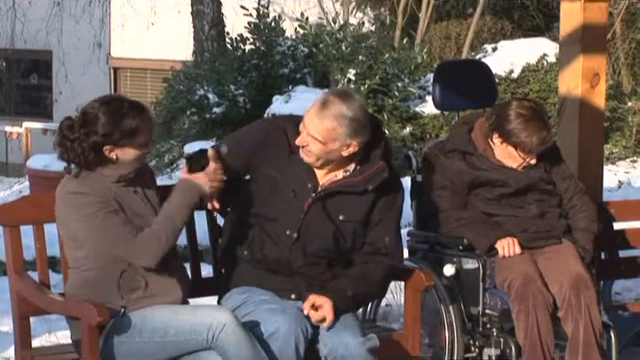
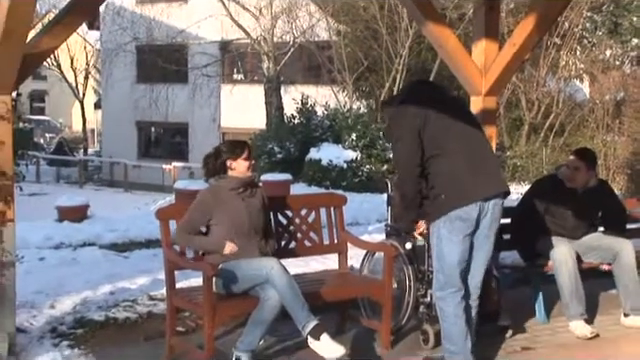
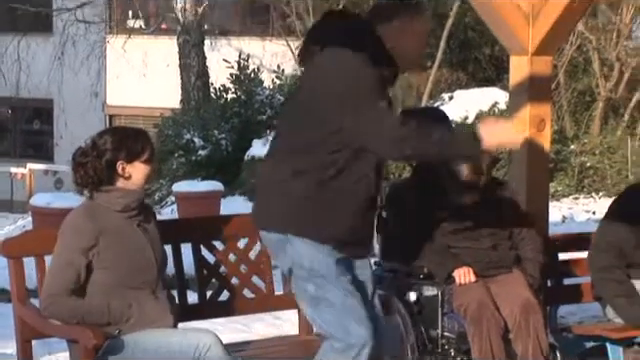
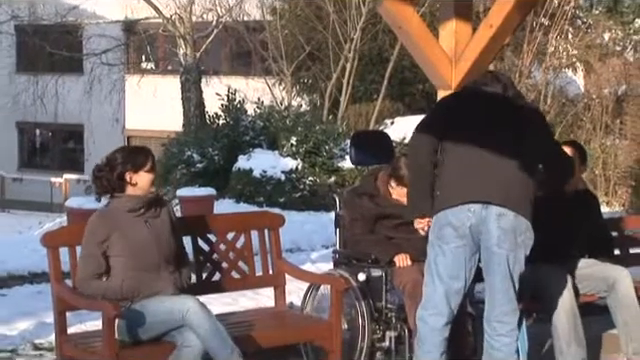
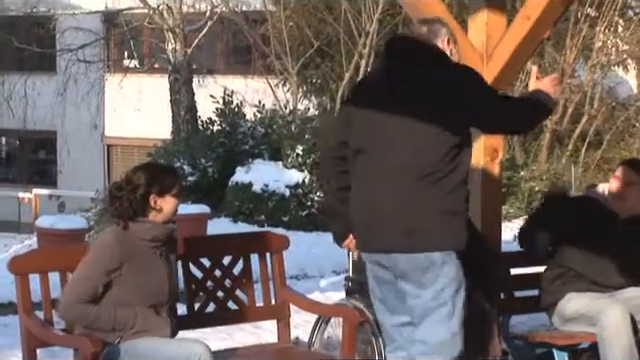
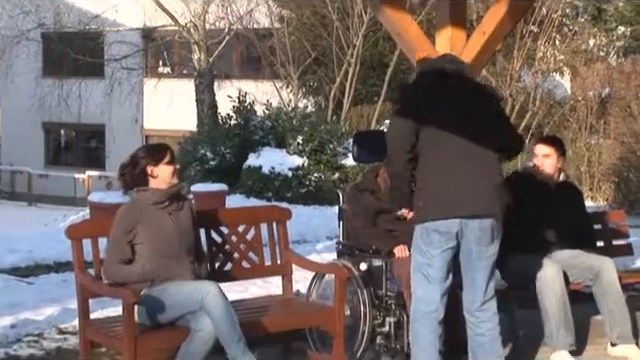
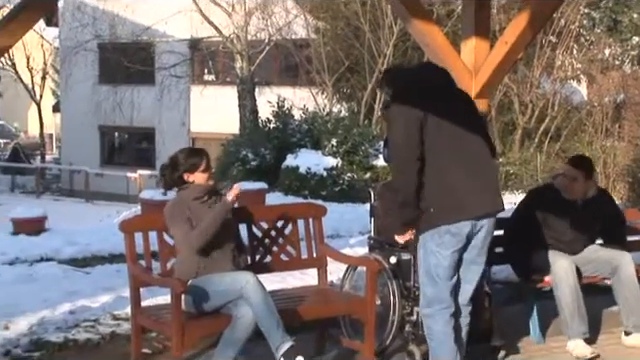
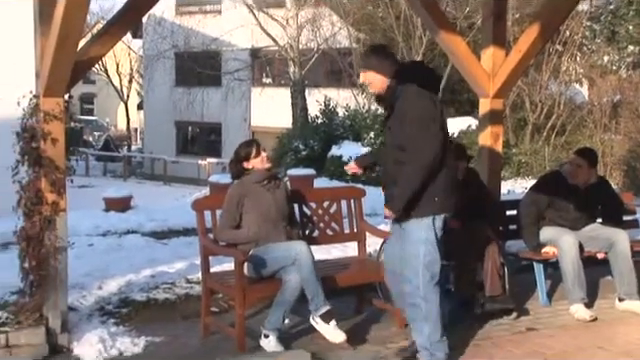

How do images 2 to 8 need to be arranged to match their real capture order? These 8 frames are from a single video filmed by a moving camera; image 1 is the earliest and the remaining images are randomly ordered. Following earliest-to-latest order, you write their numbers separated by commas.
3, 5, 4, 6, 7, 2, 8
